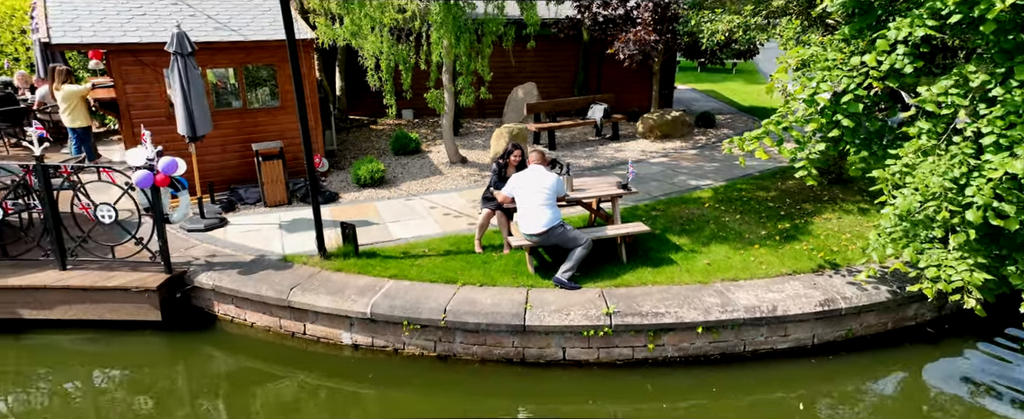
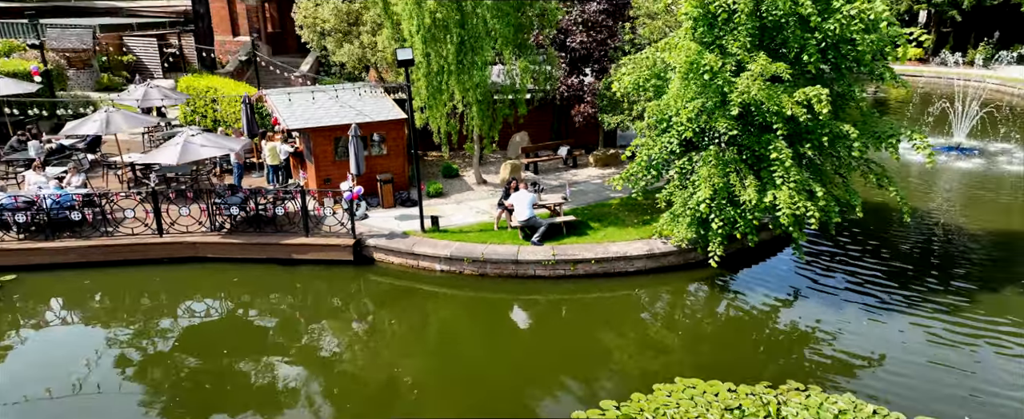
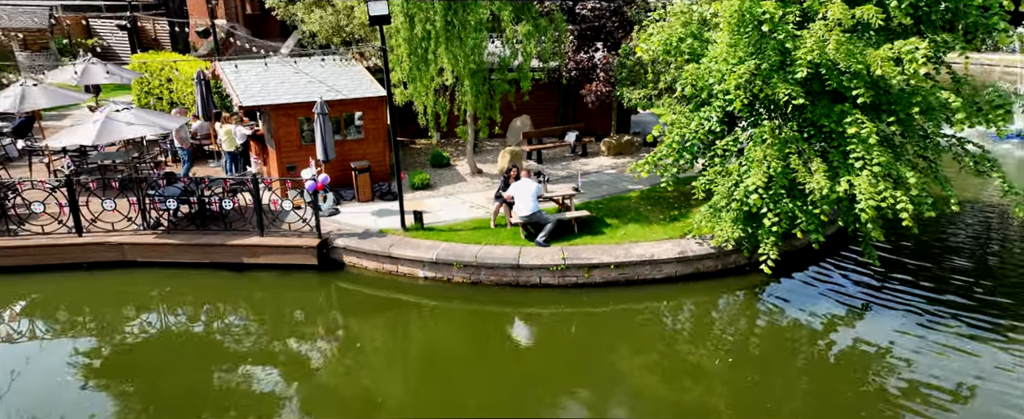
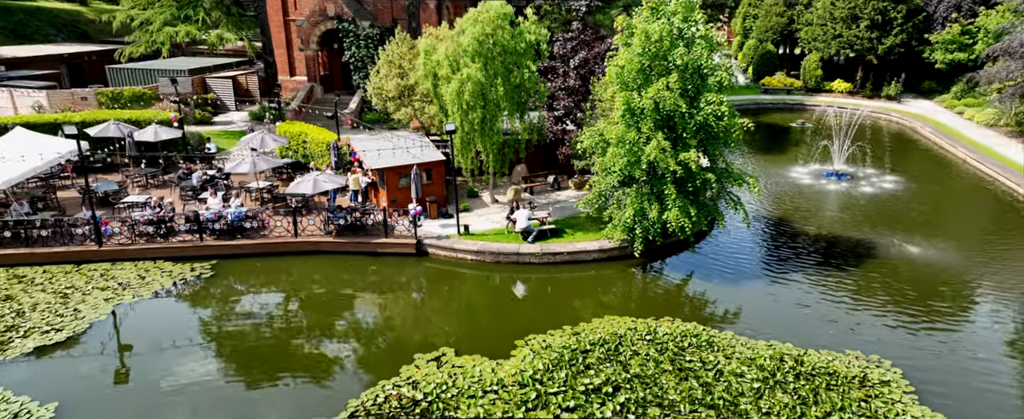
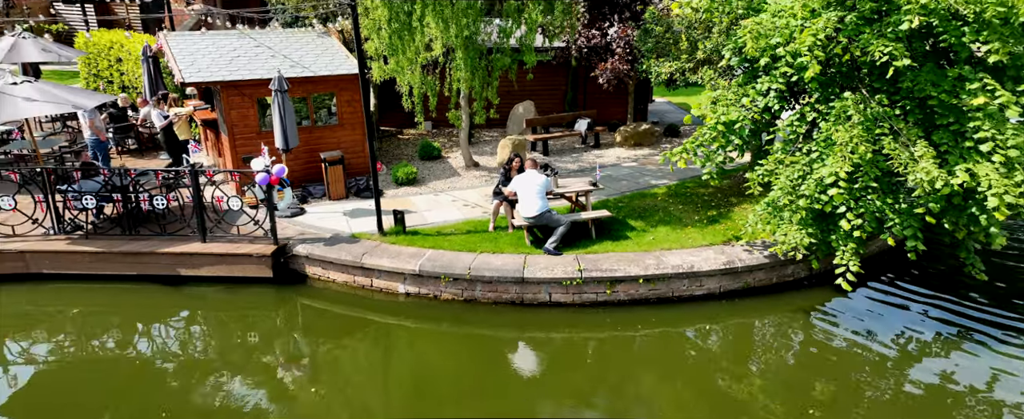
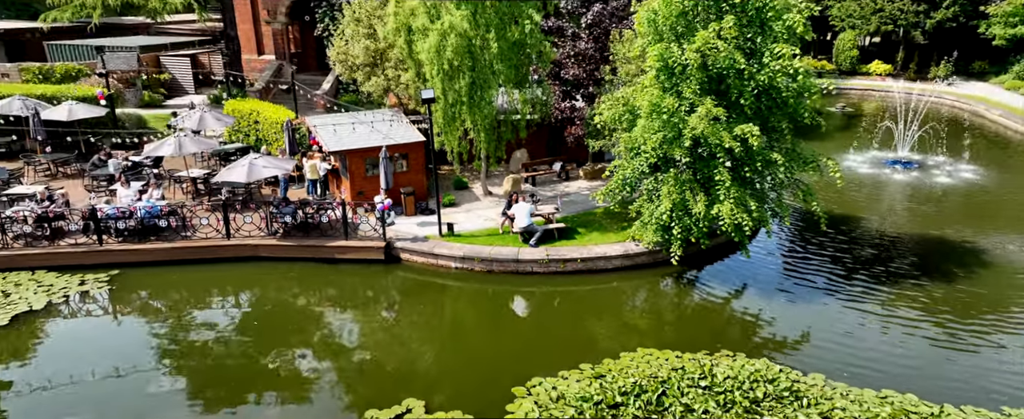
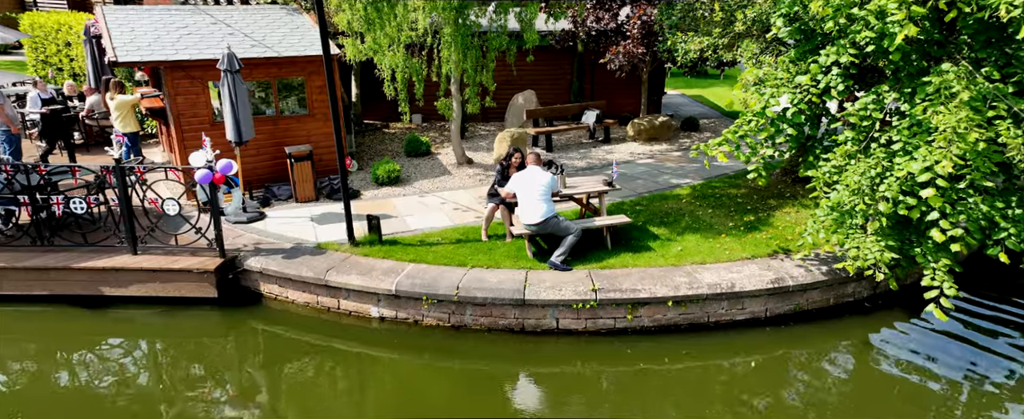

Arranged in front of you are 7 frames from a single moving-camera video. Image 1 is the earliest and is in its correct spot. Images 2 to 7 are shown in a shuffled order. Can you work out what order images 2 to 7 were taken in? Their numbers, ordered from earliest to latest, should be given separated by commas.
7, 5, 3, 2, 6, 4
